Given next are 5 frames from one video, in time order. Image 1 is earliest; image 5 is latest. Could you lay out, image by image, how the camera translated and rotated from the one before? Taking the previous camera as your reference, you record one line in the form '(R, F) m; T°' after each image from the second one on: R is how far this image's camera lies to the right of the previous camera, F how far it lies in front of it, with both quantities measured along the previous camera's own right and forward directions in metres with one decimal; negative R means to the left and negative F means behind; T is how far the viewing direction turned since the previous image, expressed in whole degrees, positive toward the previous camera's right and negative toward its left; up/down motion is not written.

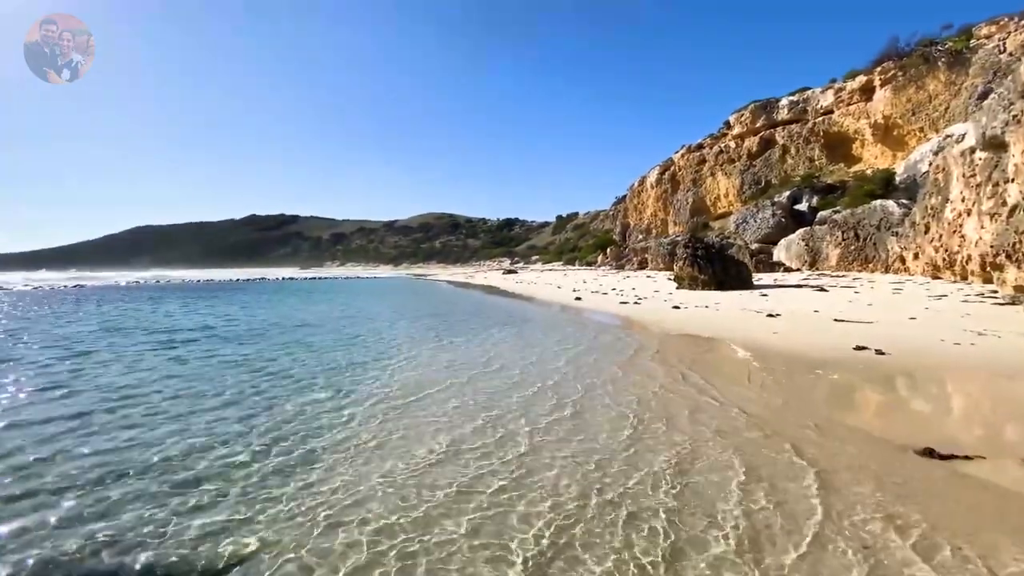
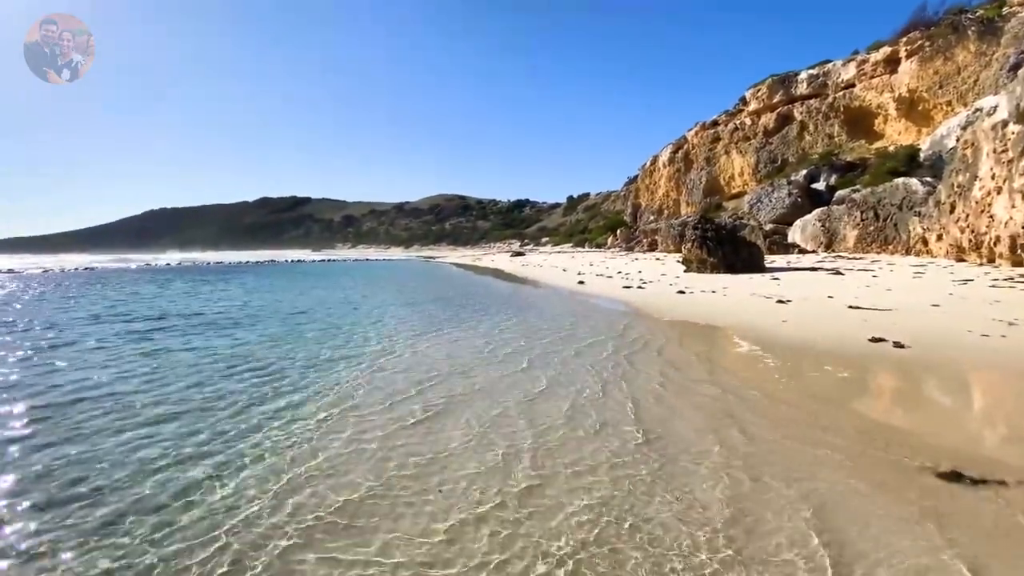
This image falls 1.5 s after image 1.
(+0.4, +0.6) m; -1°
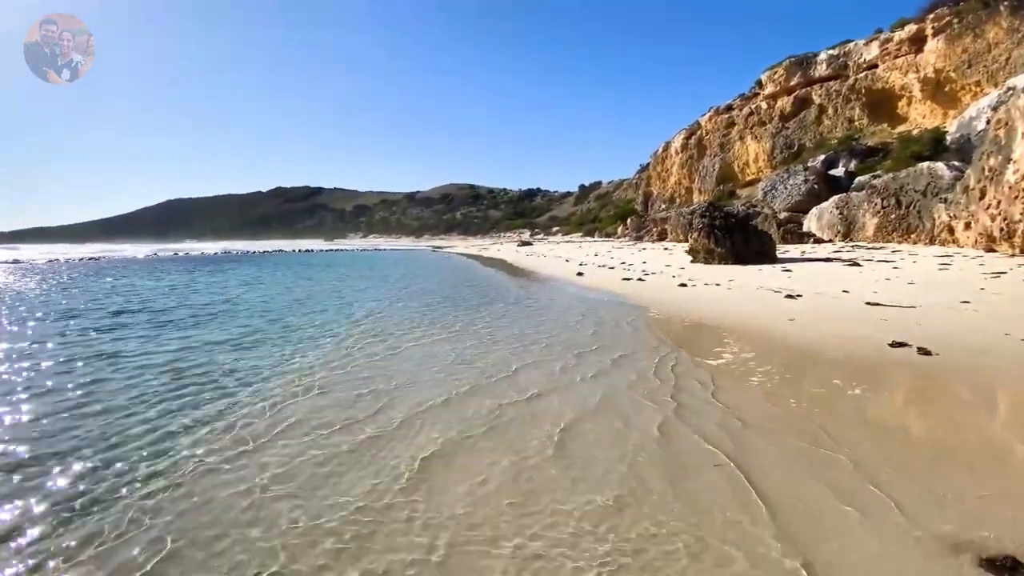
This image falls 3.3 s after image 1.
(+0.6, +0.9) m; -1°
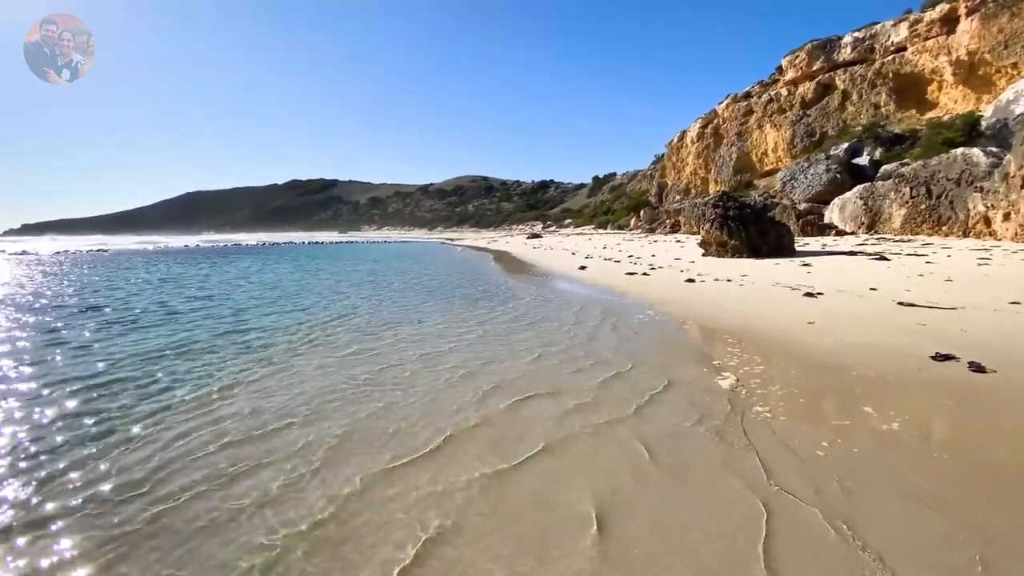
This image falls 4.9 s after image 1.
(+0.5, +0.9) m; -2°
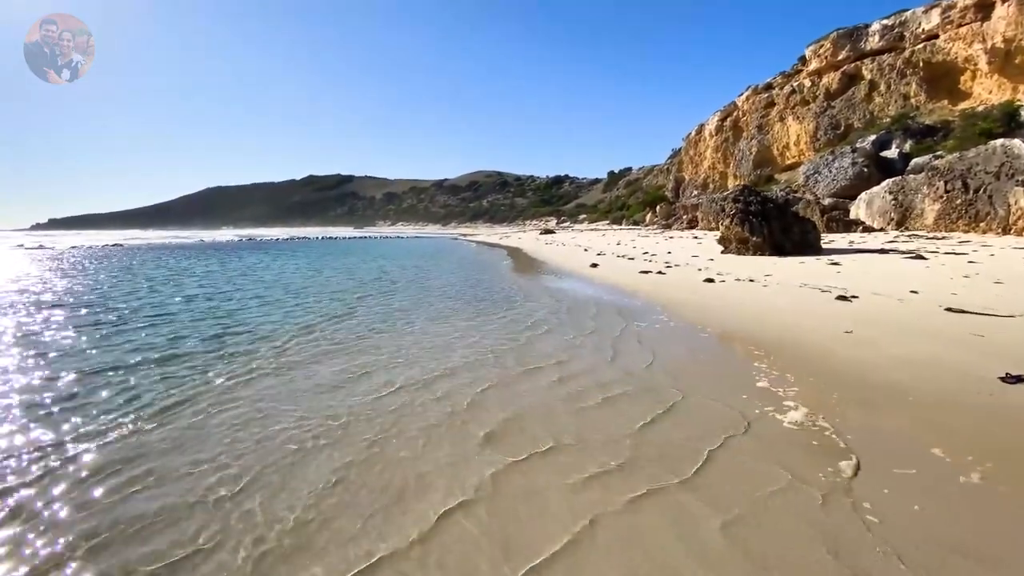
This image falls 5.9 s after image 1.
(+0.2, +0.7) m; -2°
